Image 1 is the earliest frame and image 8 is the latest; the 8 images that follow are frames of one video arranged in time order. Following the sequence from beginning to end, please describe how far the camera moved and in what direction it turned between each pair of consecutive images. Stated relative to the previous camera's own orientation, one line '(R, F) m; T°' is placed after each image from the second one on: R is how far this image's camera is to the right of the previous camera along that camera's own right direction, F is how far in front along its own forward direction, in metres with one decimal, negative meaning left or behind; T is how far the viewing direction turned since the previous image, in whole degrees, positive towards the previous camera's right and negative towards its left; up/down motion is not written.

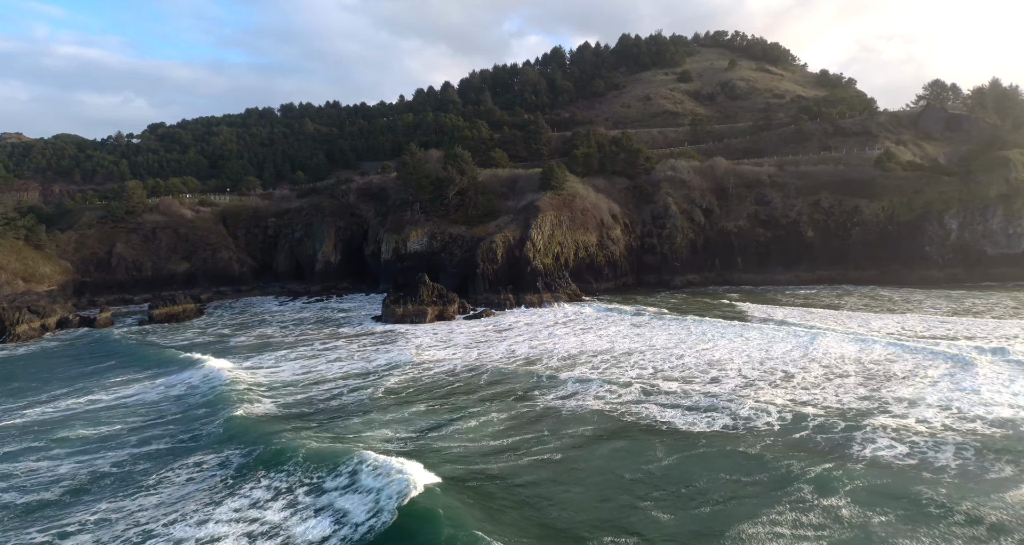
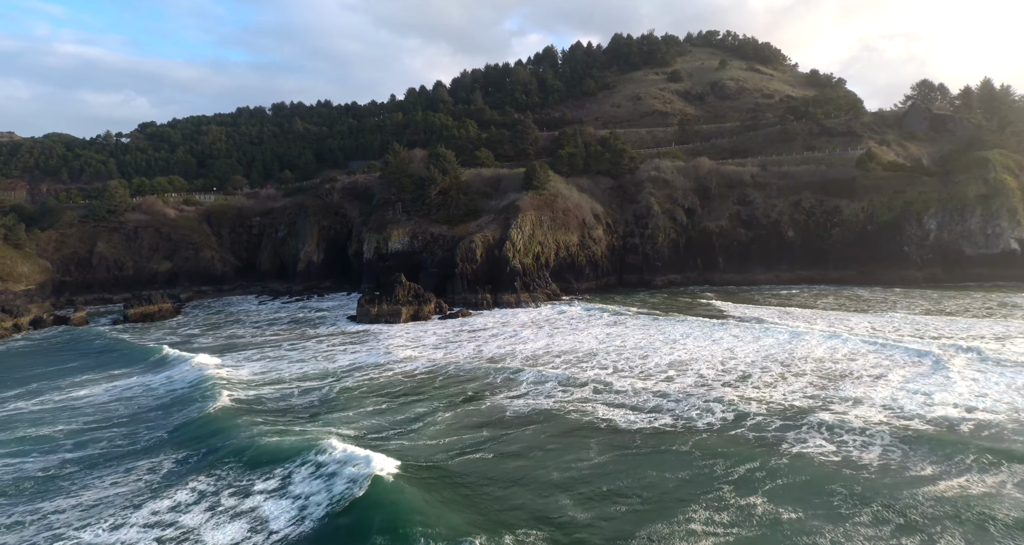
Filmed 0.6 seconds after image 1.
(+1.3, -0.2) m; 0°
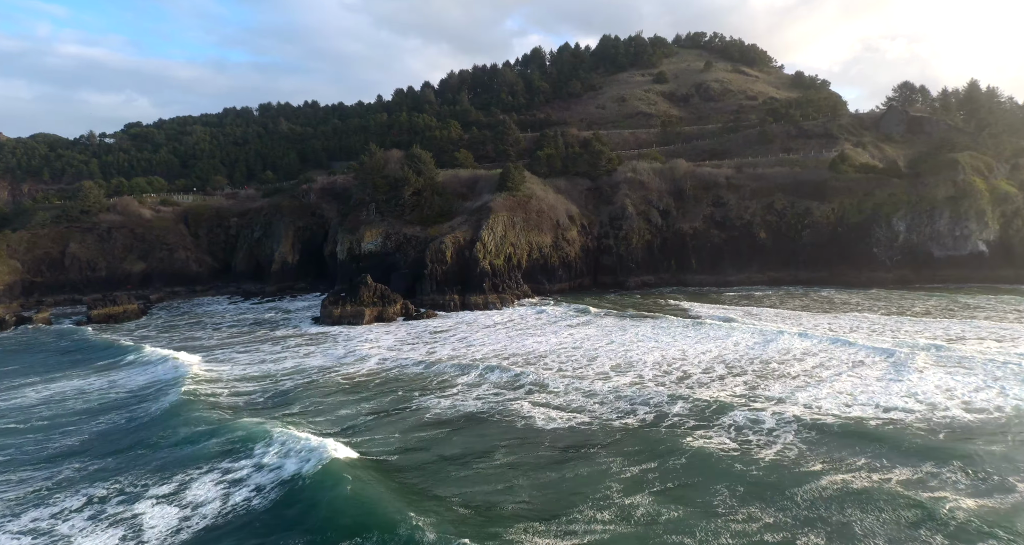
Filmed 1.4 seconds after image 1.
(+1.9, -0.3) m; 0°
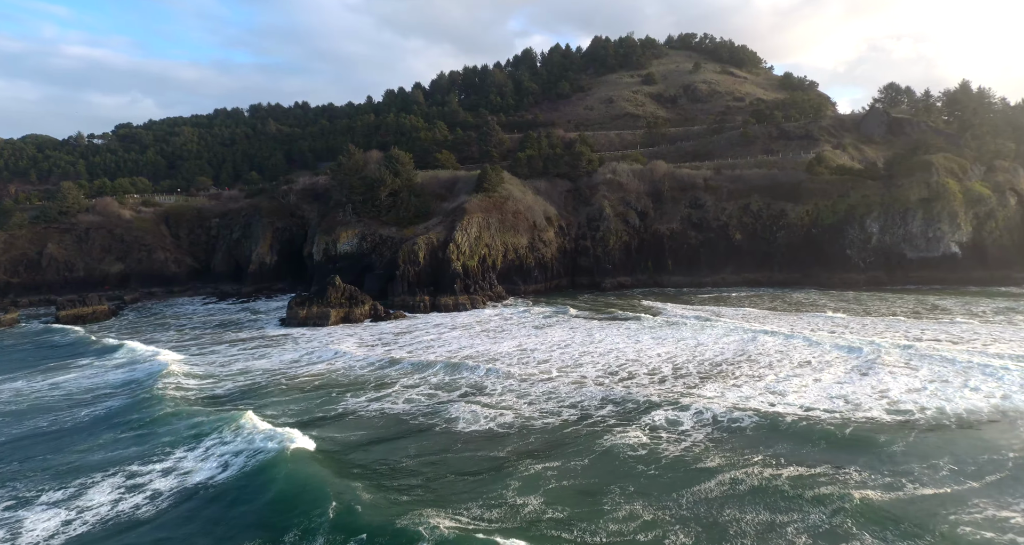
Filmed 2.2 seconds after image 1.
(+1.9, -0.3) m; 0°
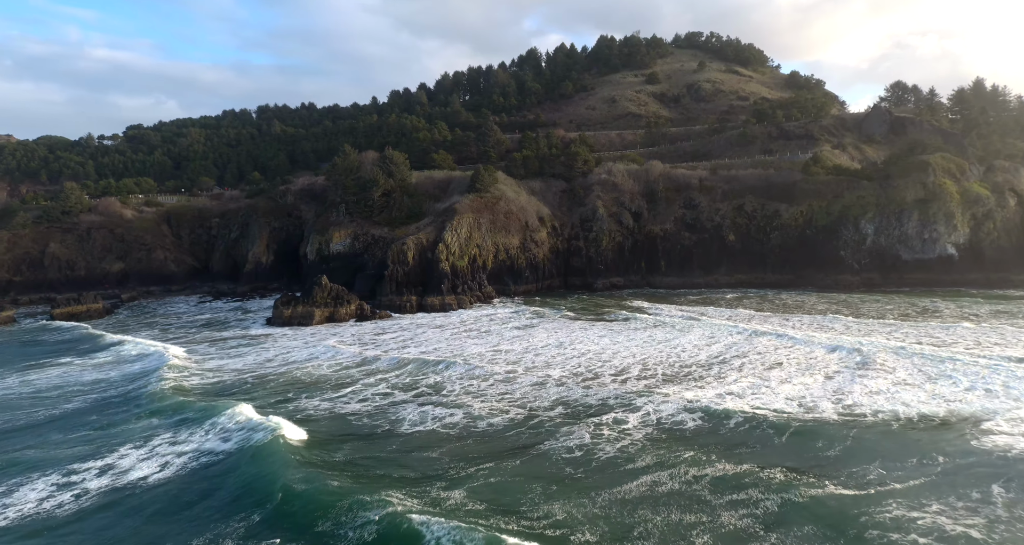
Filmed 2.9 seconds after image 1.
(+1.7, -0.2) m; -2°
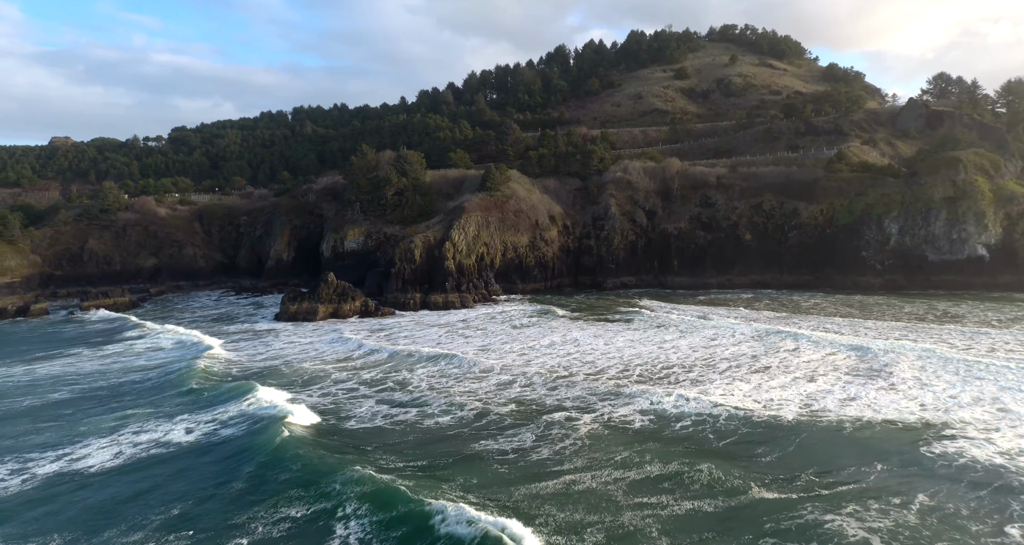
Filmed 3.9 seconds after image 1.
(+2.4, -0.2) m; -4°
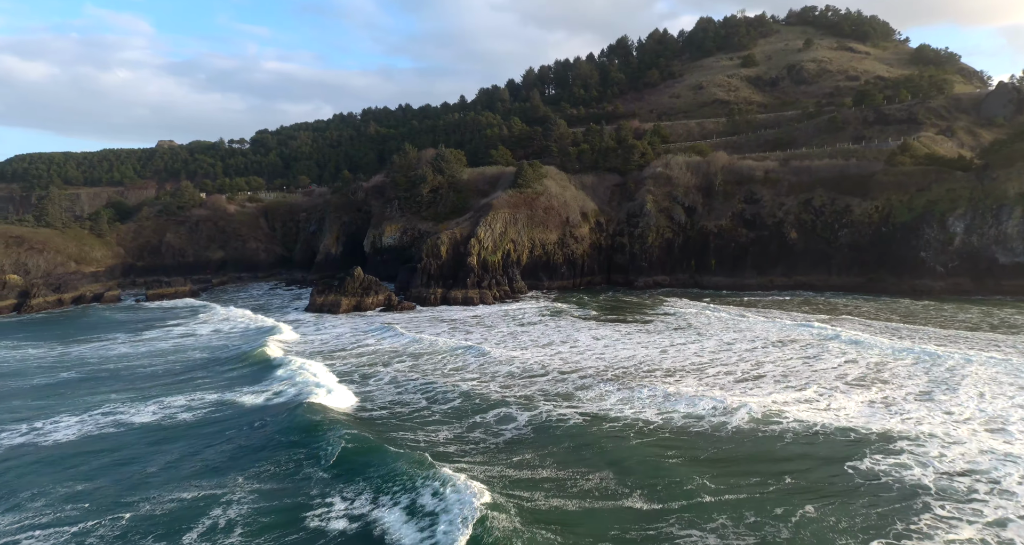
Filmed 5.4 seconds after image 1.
(+4.0, +0.1) m; -8°
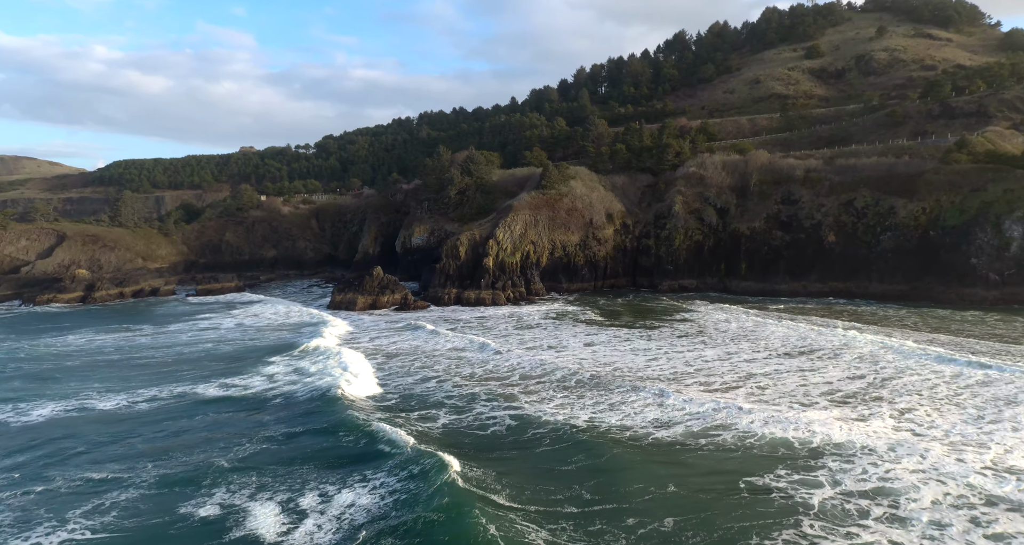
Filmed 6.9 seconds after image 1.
(+4.0, +0.2) m; -8°
